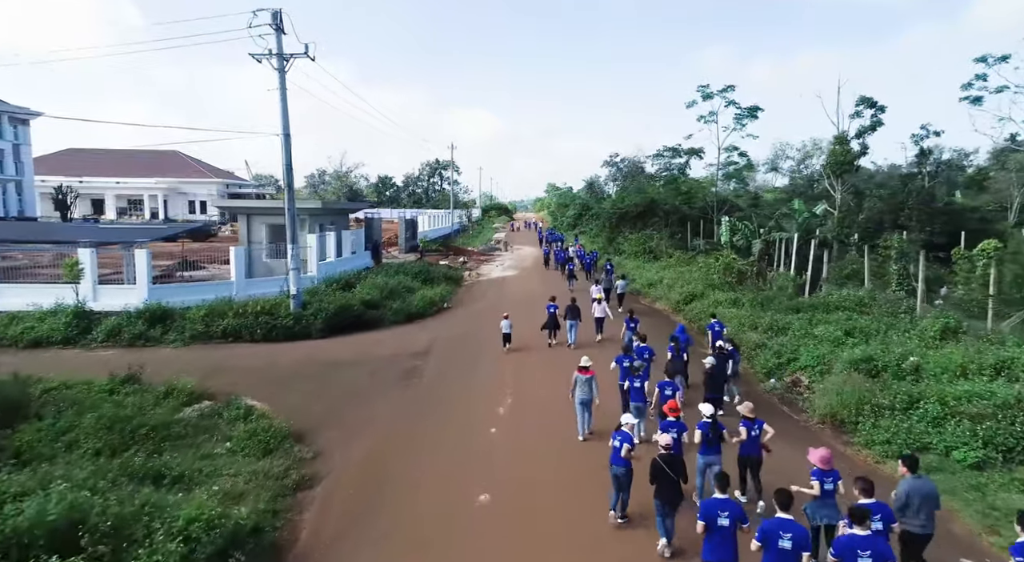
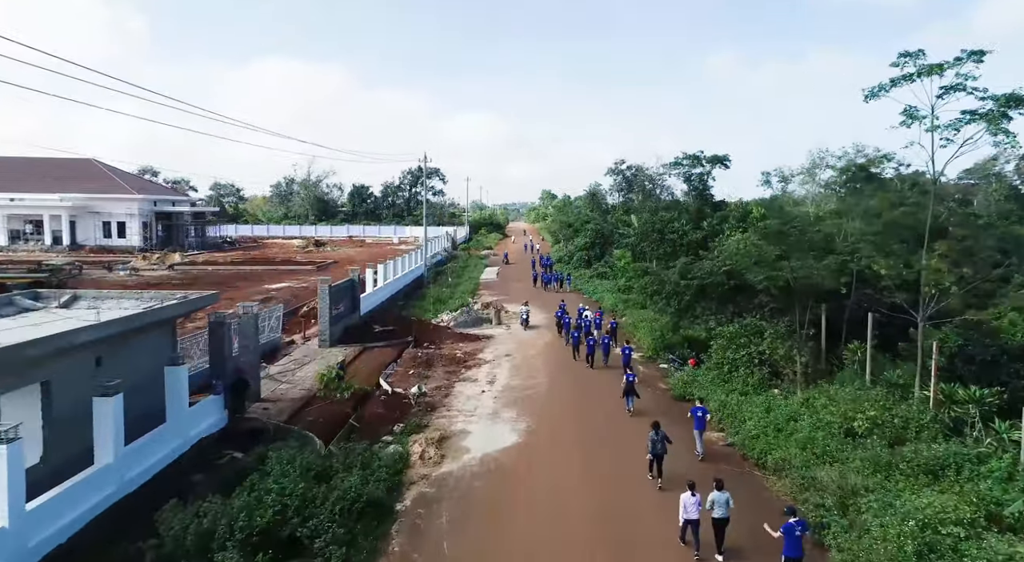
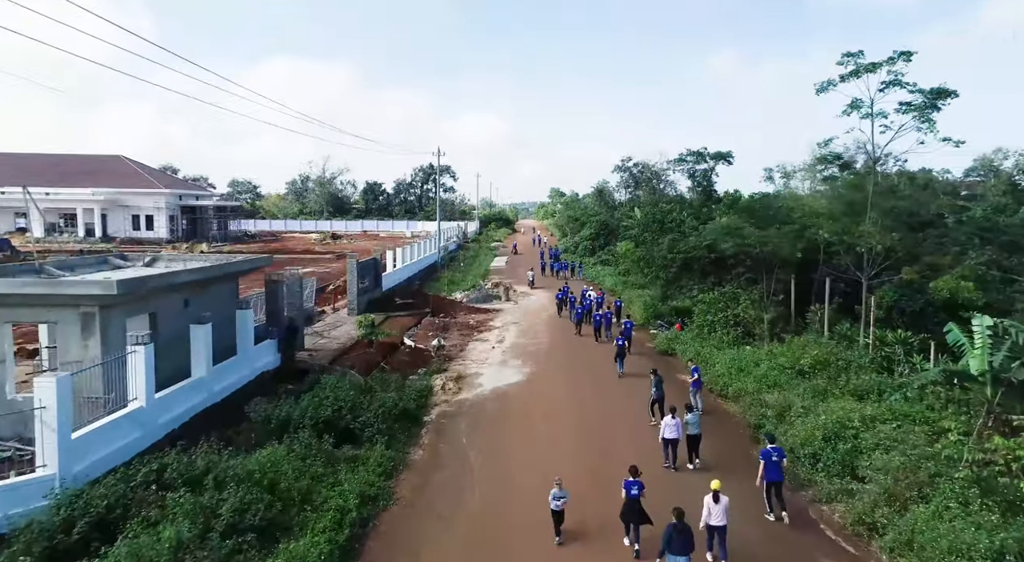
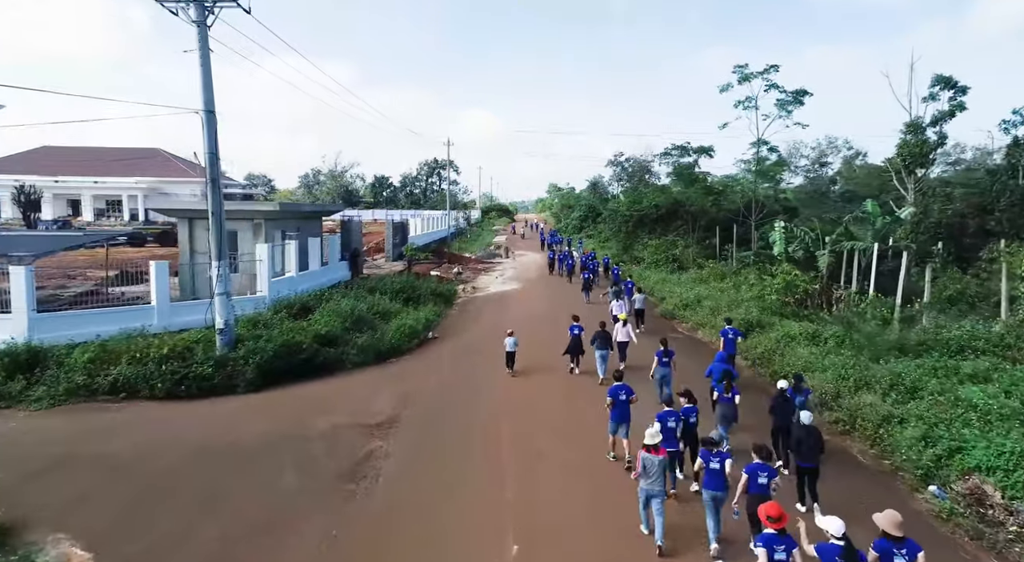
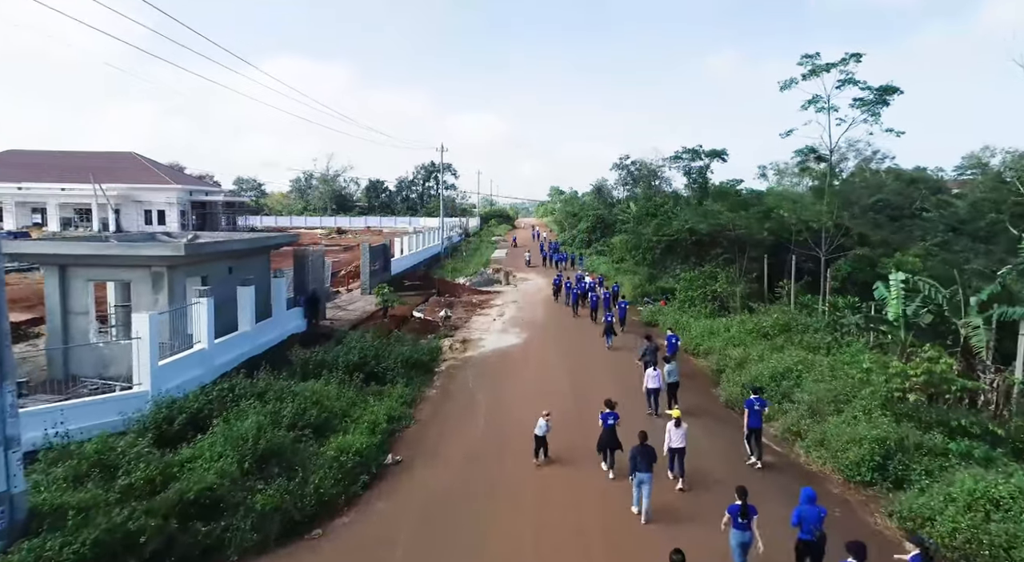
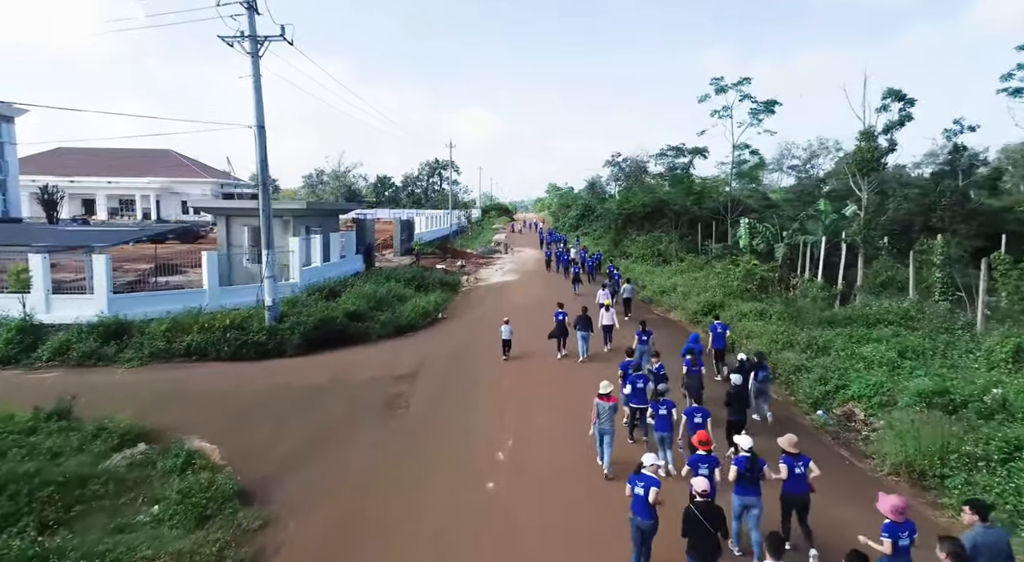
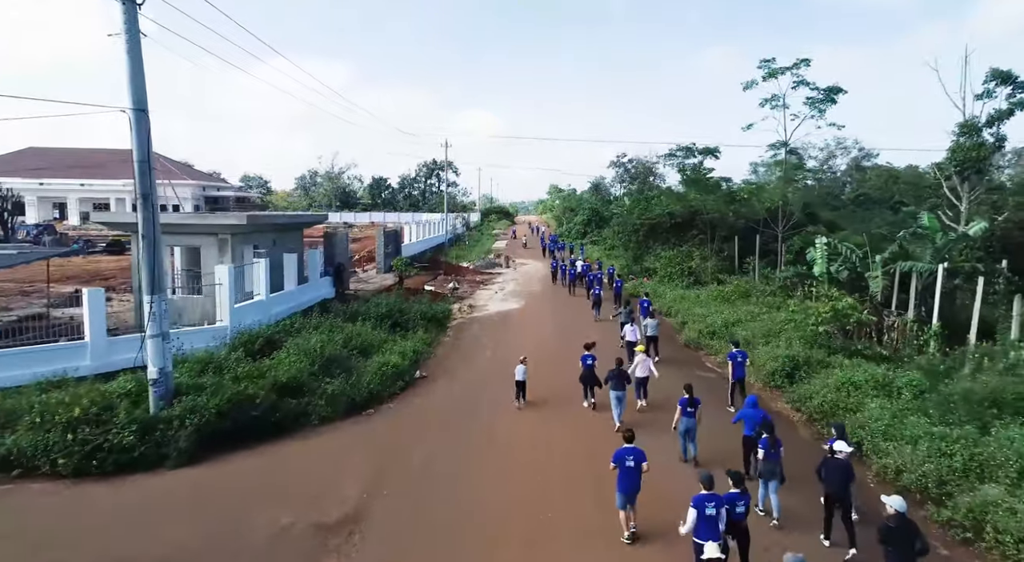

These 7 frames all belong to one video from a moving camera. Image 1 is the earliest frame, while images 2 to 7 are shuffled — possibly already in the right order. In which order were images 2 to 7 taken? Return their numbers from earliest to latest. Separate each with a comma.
6, 4, 7, 5, 3, 2
